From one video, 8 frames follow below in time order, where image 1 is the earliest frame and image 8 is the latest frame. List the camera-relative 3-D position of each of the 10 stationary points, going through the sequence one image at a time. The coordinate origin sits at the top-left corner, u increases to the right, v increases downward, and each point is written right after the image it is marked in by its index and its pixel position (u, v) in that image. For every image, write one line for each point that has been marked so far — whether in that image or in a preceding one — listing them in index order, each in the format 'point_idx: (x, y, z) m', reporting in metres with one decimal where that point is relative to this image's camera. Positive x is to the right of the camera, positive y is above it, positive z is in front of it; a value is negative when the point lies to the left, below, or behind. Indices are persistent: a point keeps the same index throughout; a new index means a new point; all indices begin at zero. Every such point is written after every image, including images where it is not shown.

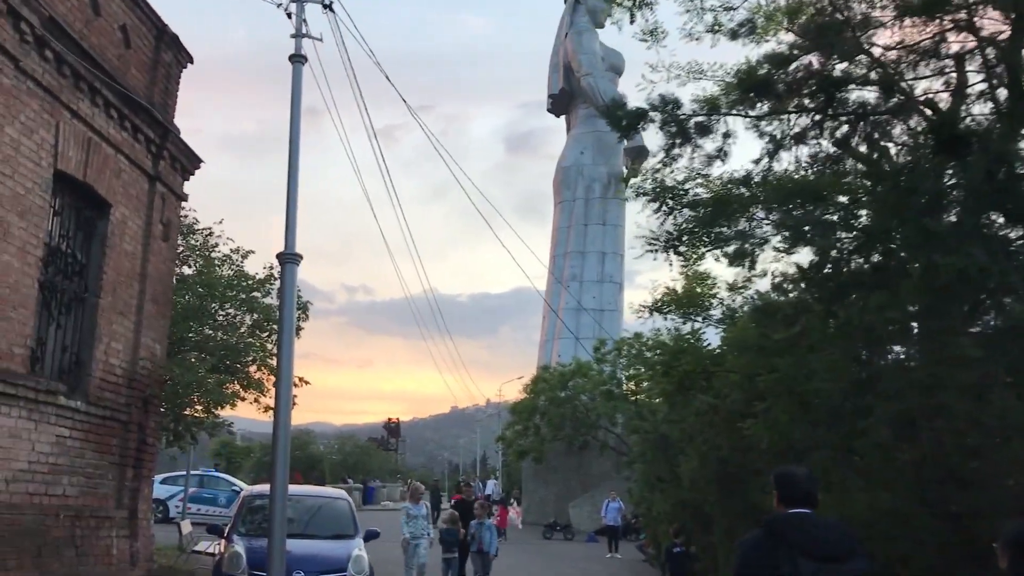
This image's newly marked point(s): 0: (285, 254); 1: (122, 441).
0: (-2.8, +0.4, +12.0) m
1: (-4.6, -1.8, +11.5) m
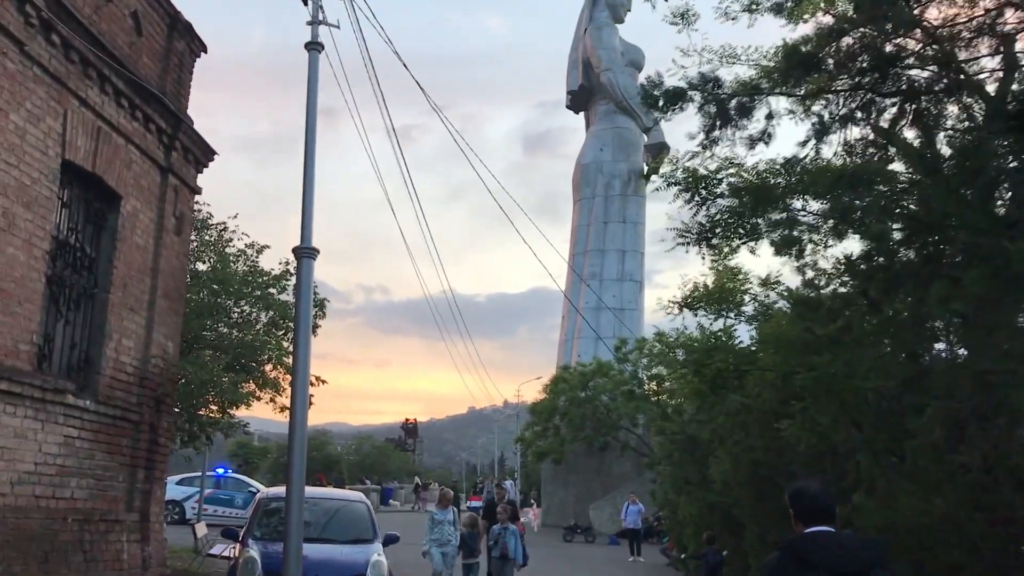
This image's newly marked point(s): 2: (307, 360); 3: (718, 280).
0: (-2.5, +0.5, +11.6) m
1: (-4.3, -1.8, +11.1) m
2: (-2.4, -0.8, +11.1) m
3: (+3.4, +0.2, +16.0) m
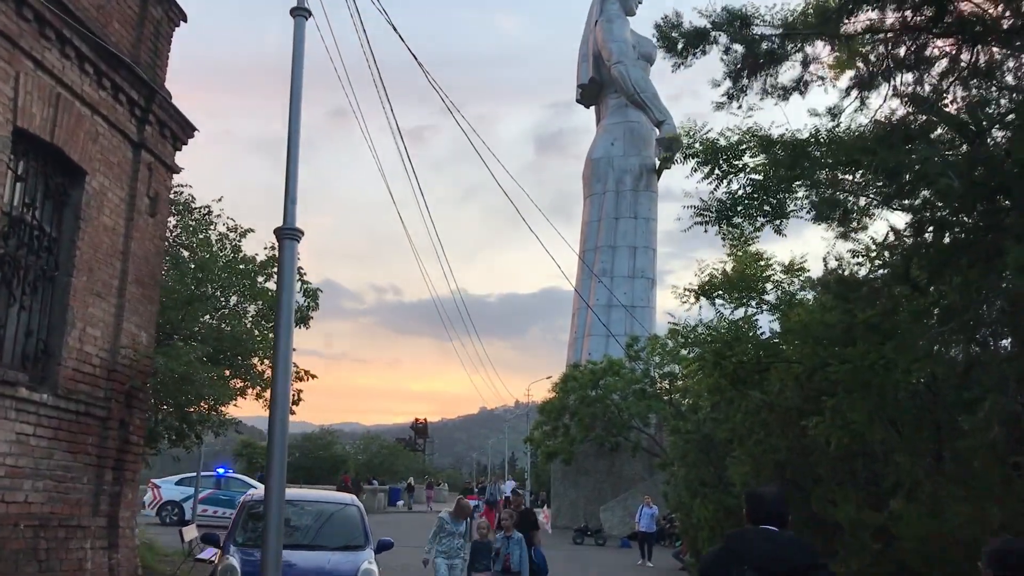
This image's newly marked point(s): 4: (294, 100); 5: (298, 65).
0: (-2.5, +0.6, +10.6) m
1: (-4.3, -1.6, +10.2) m
2: (-2.3, -0.6, +10.2) m
3: (+3.5, +0.3, +15.0) m
4: (-2.4, +2.1, +10.9) m
5: (-2.4, +2.5, +11.0) m
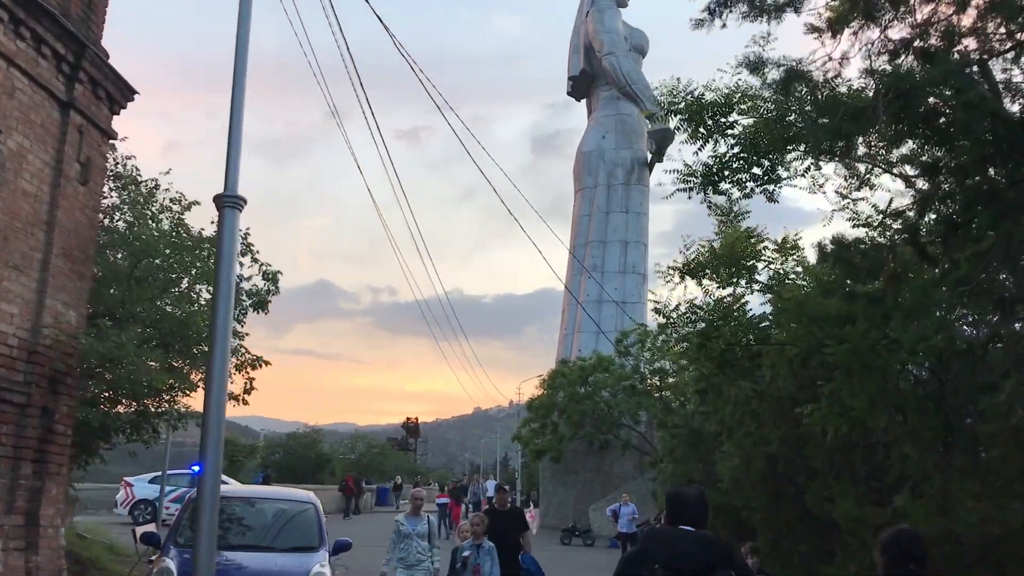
0: (-2.8, +0.9, +9.6) m
1: (-4.7, -1.3, +9.2) m
2: (-2.7, -0.4, +9.2) m
3: (+3.1, +0.6, +14.0) m
4: (-2.8, +2.4, +9.9) m
5: (-2.8, +2.8, +9.9) m
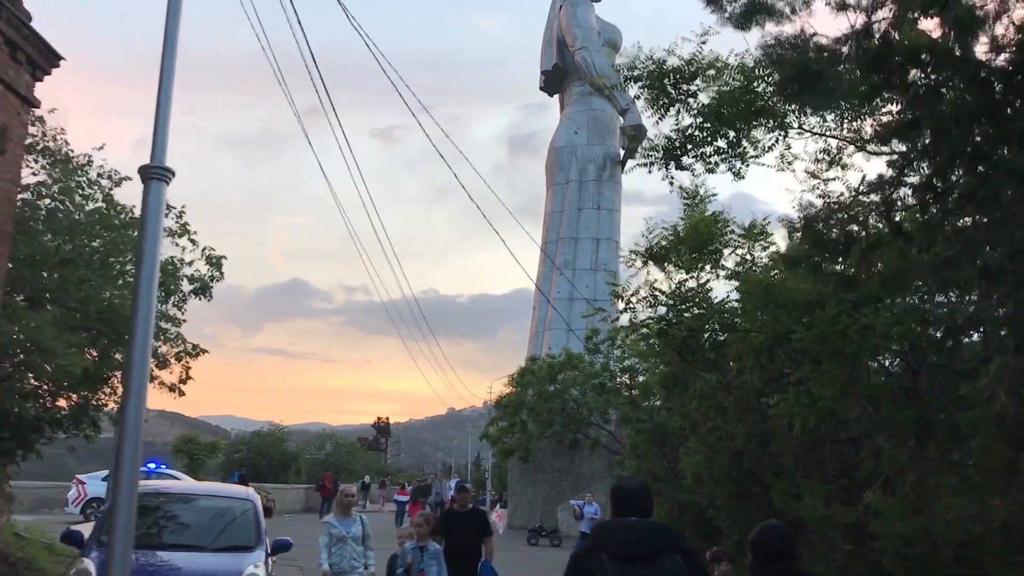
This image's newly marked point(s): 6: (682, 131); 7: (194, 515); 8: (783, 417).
0: (-3.3, +1.1, +8.9) m
1: (-5.1, -1.1, +8.4) m
2: (-3.2, -0.2, +8.5) m
3: (+2.5, +0.7, +13.5) m
4: (-3.2, +2.6, +9.2) m
5: (-3.2, +3.0, +9.2) m
6: (+1.7, +1.5, +9.3) m
7: (-3.8, -2.7, +11.6) m
8: (+2.5, -1.2, +8.8) m
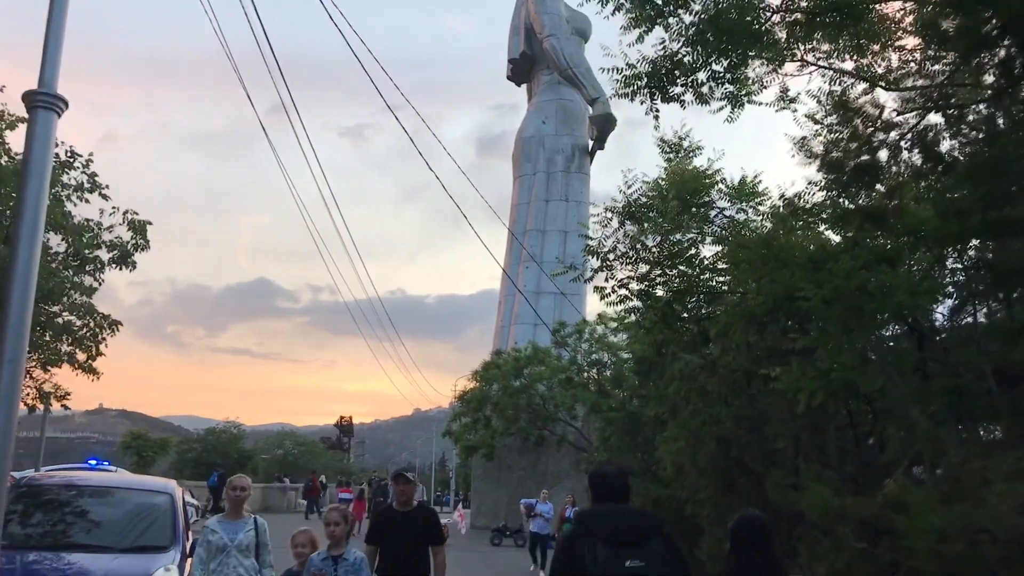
0: (-3.6, +1.5, +7.5) m
1: (-5.5, -0.7, +6.9) m
2: (-3.5, +0.2, +7.0) m
3: (+2.0, +1.1, +12.2) m
4: (-3.6, +2.9, +7.8) m
5: (-3.6, +3.3, +7.8) m
6: (+1.3, +1.8, +8.1) m
7: (-4.2, -2.3, +10.1) m
8: (+2.1, -0.8, +7.6) m
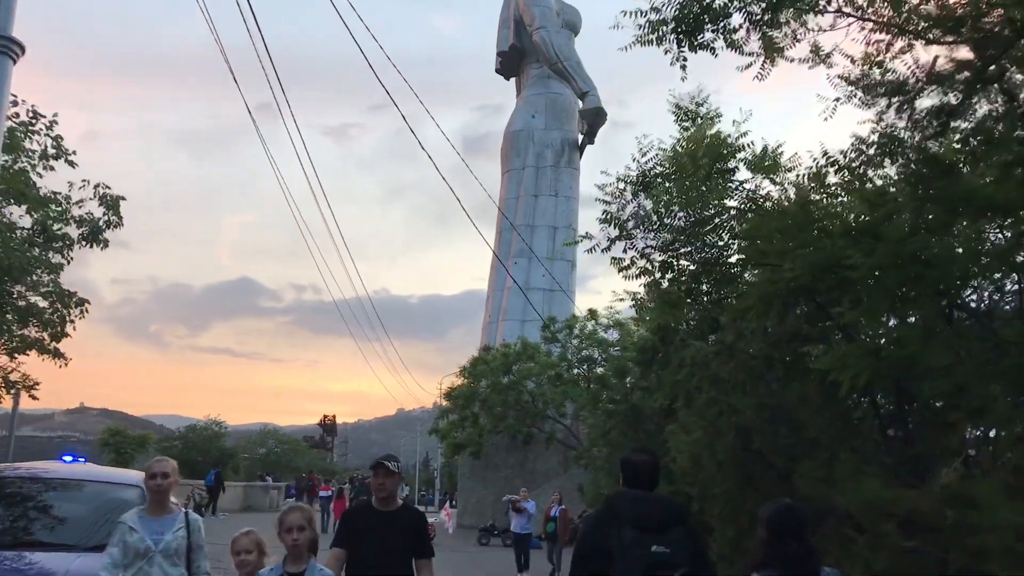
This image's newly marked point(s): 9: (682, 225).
0: (-3.6, +1.7, +6.7) m
1: (-5.4, -0.5, +6.1) m
2: (-3.4, +0.4, +6.2) m
3: (+2.0, +1.3, +11.5) m
4: (-3.5, +3.2, +7.0) m
5: (-3.5, +3.6, +7.0) m
6: (+1.4, +2.0, +7.3) m
7: (-4.2, -2.1, +9.3) m
8: (+2.2, -0.6, +6.9) m
9: (+2.1, +0.8, +12.1) m
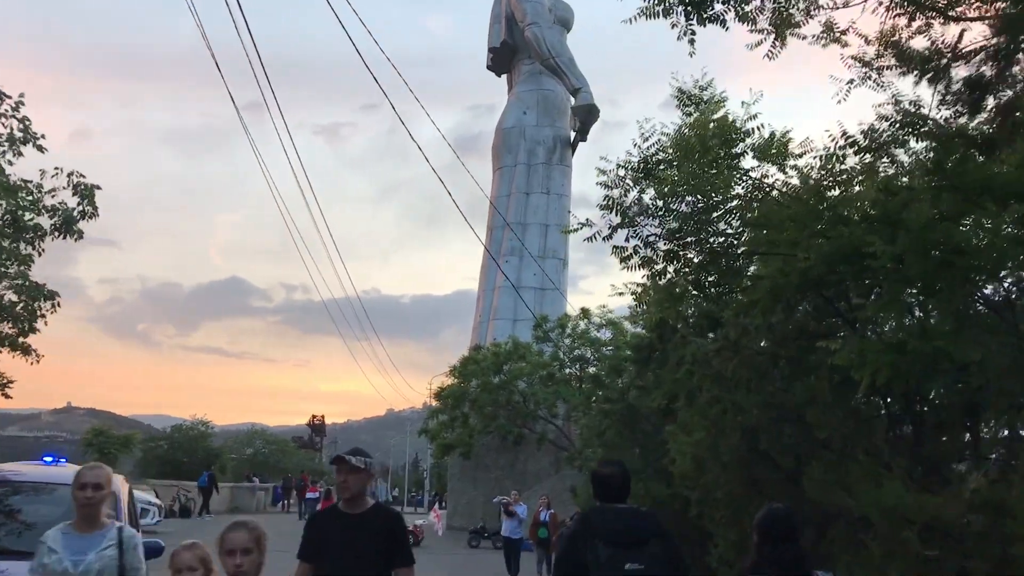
0: (-3.6, +1.8, +6.2) m
1: (-5.4, -0.4, +5.6) m
2: (-3.4, +0.5, +5.8) m
3: (+1.9, +1.3, +11.1) m
4: (-3.5, +3.2, +6.5) m
5: (-3.5, +3.6, +6.5) m
6: (+1.3, +2.1, +6.9) m
7: (-4.3, -2.0, +8.8) m
8: (+2.1, -0.6, +6.4) m
9: (+2.0, +0.9, +11.7) m
